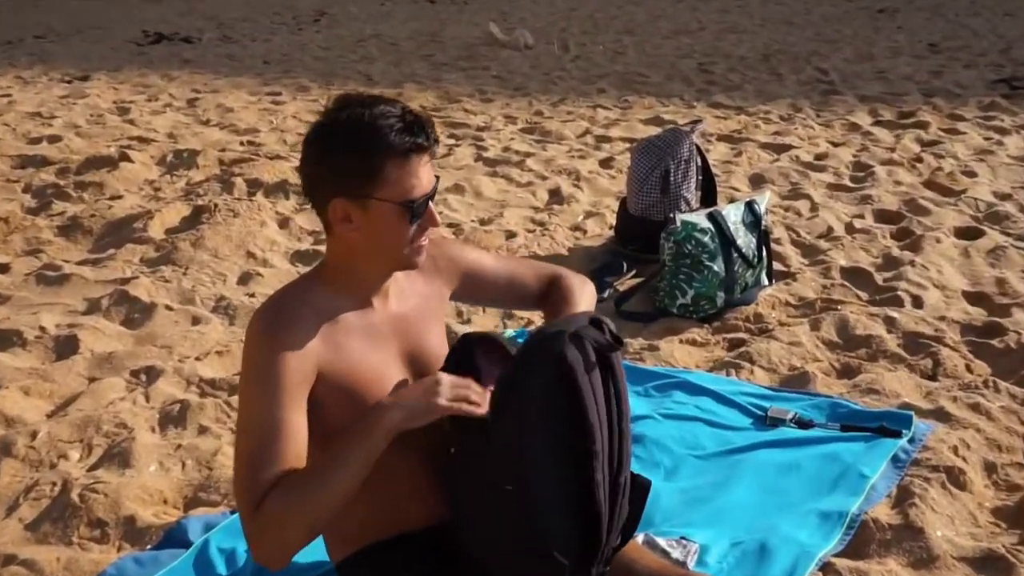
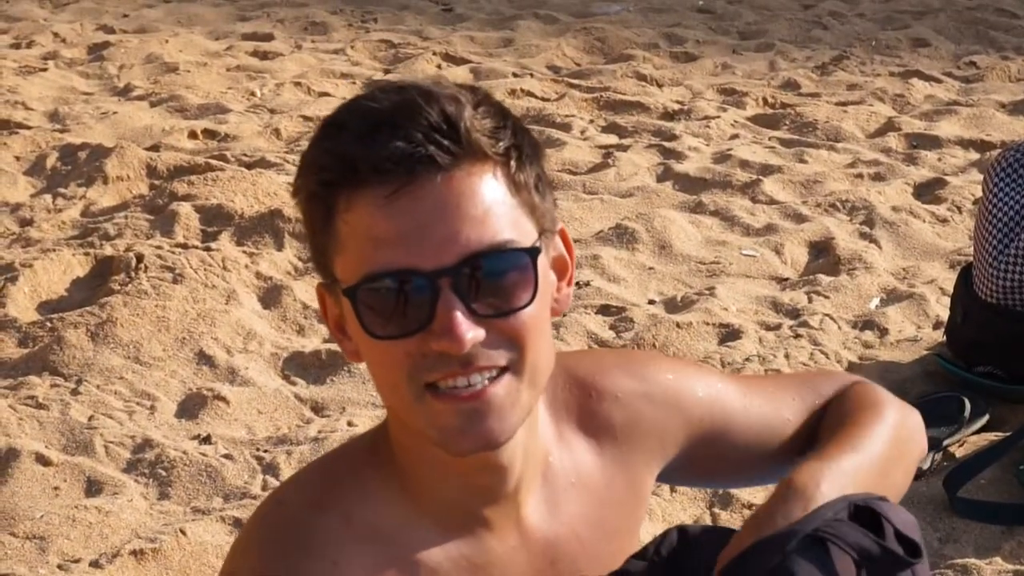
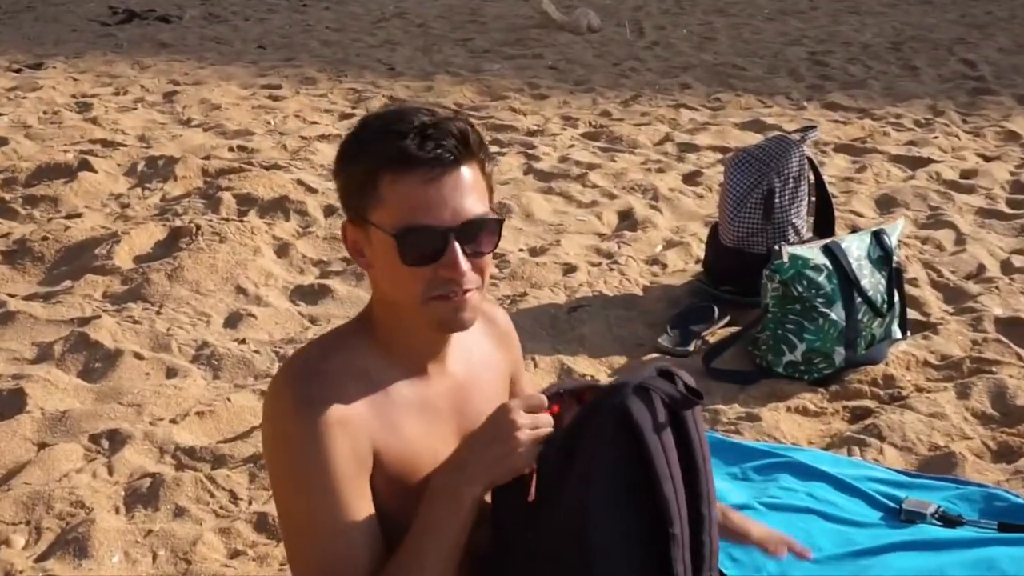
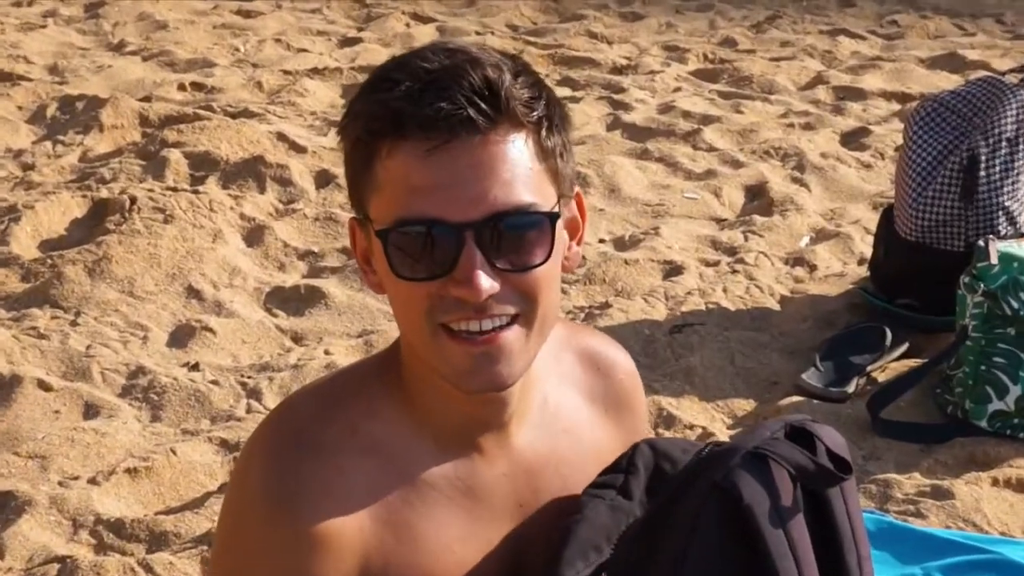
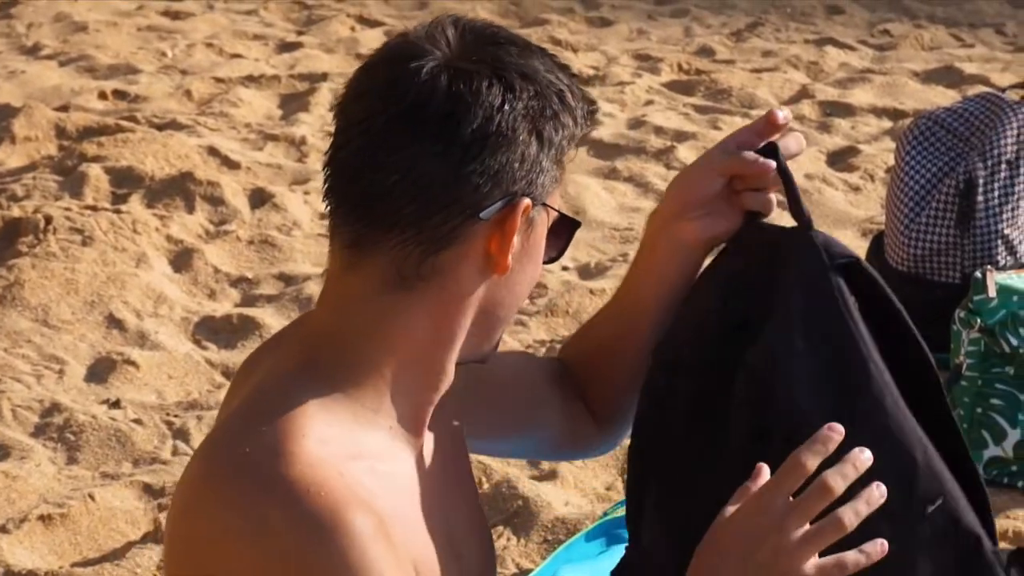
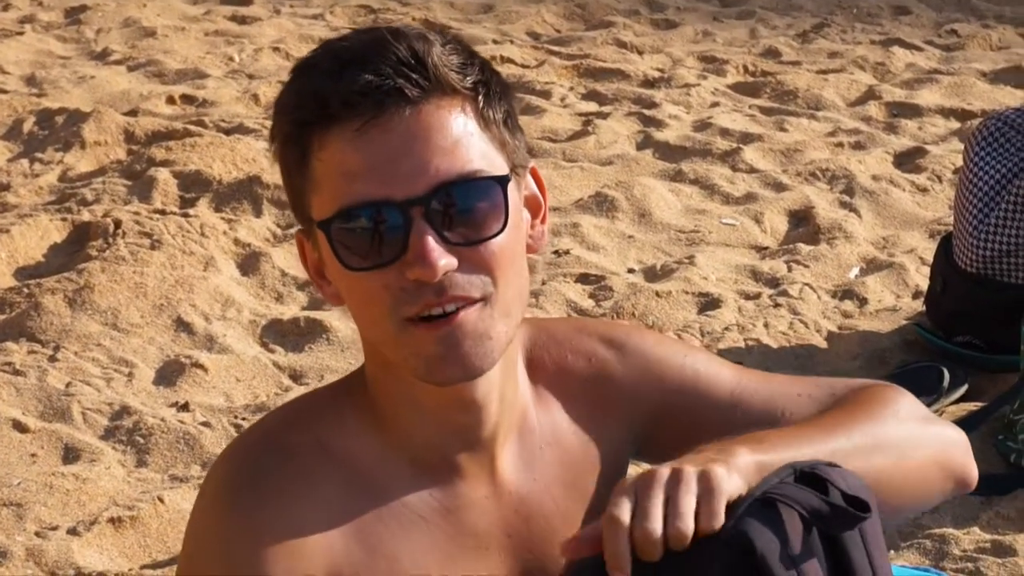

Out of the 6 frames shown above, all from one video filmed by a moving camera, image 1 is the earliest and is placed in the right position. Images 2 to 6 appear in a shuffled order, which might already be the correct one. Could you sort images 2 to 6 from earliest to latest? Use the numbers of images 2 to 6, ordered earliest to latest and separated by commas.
3, 4, 2, 6, 5
